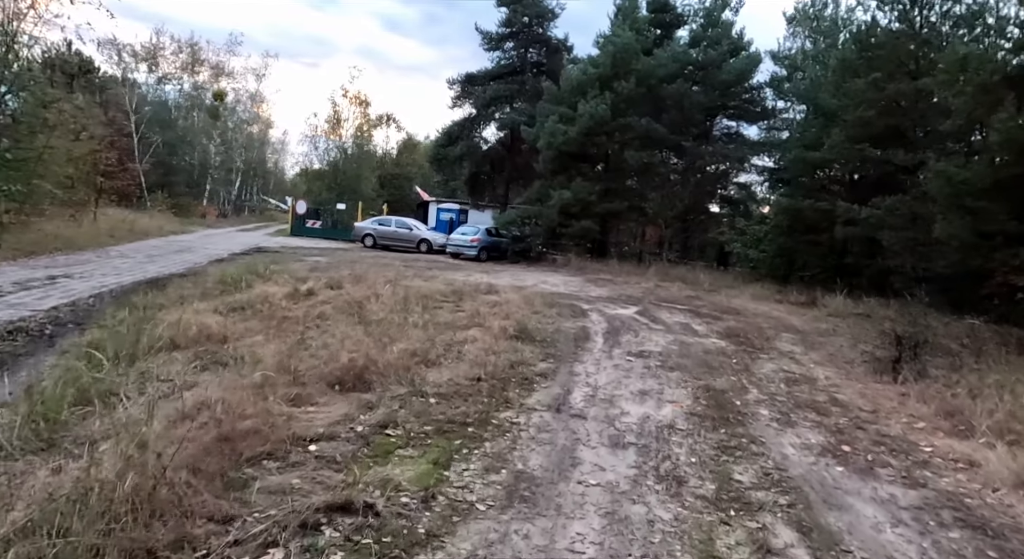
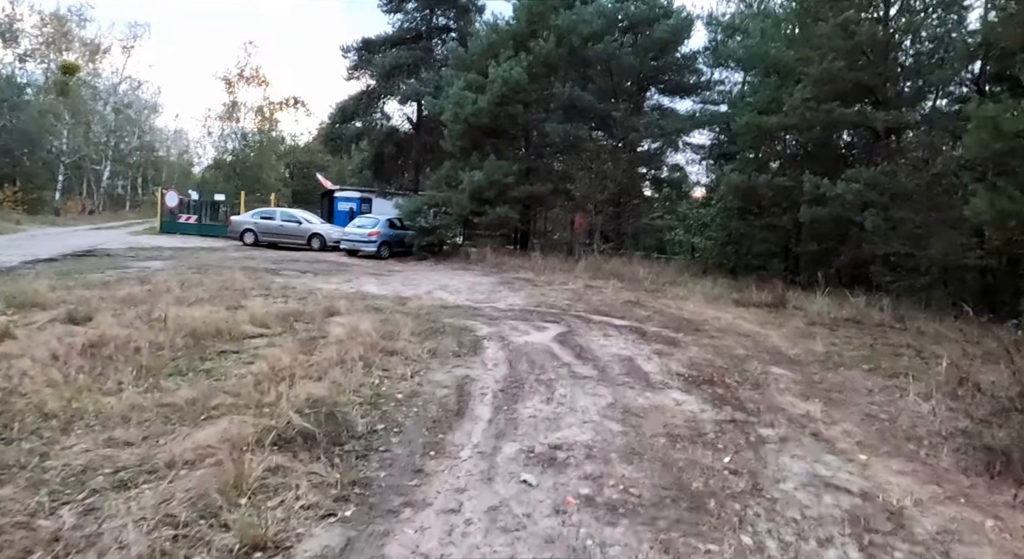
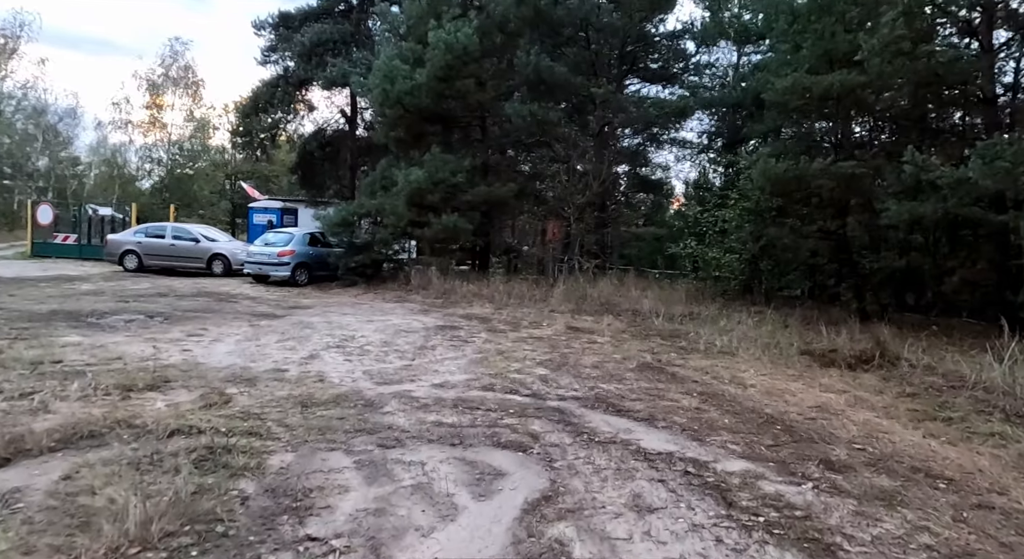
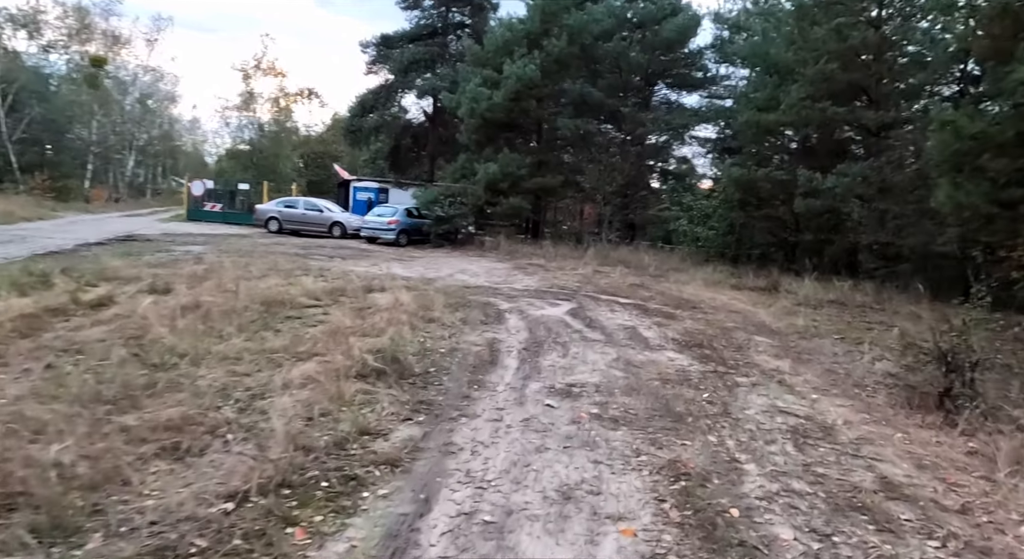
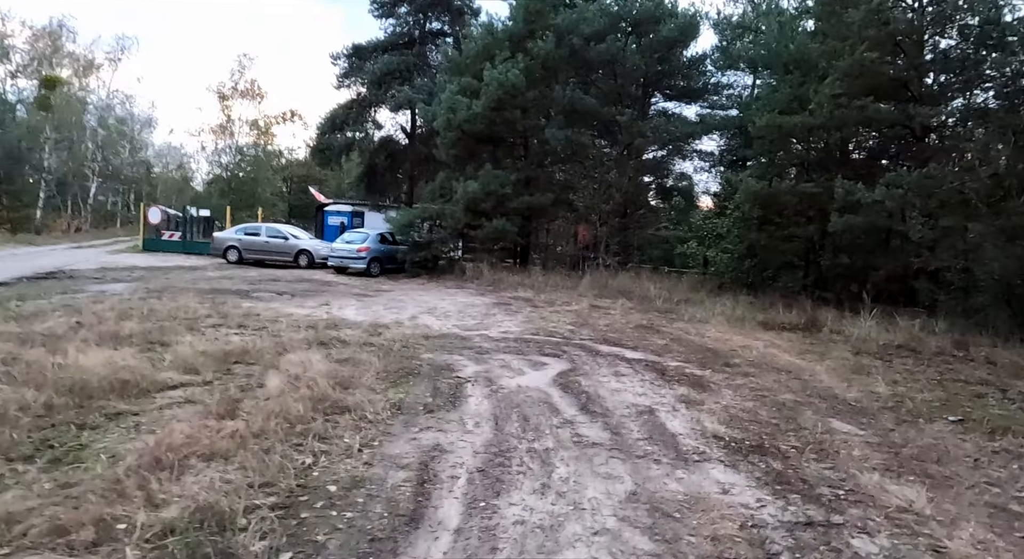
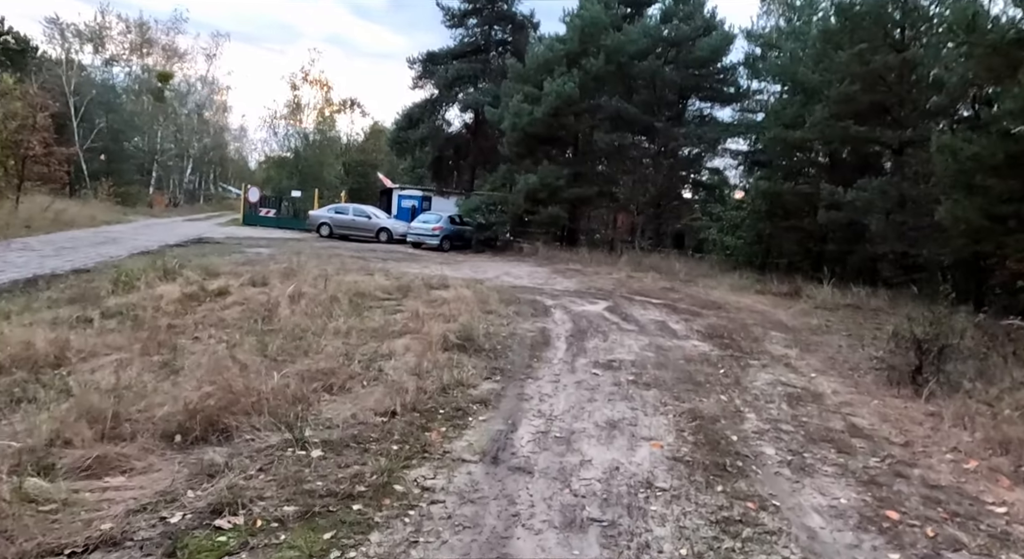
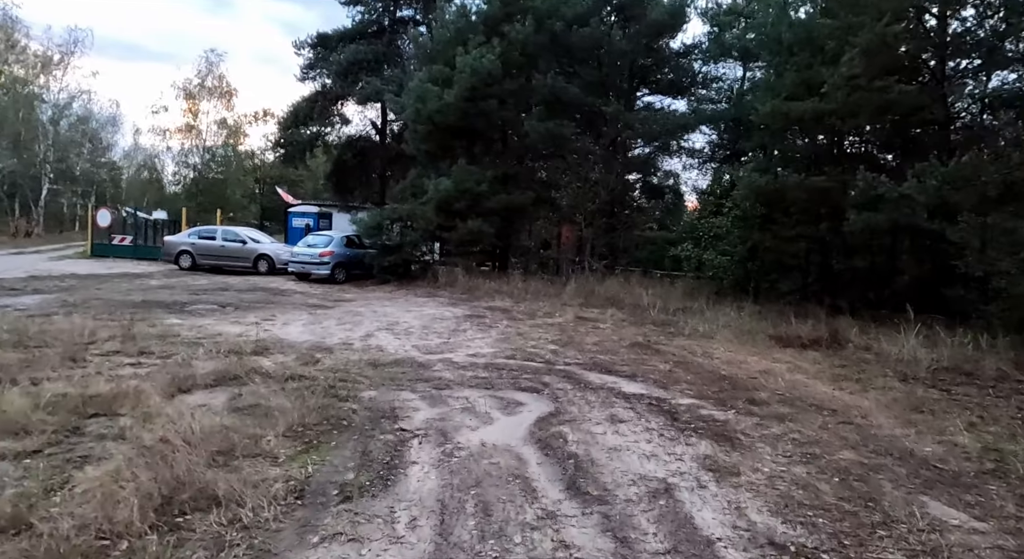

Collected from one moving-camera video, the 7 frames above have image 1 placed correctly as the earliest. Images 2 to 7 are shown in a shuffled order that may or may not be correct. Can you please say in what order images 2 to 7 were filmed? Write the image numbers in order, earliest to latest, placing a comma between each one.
6, 4, 2, 5, 7, 3
